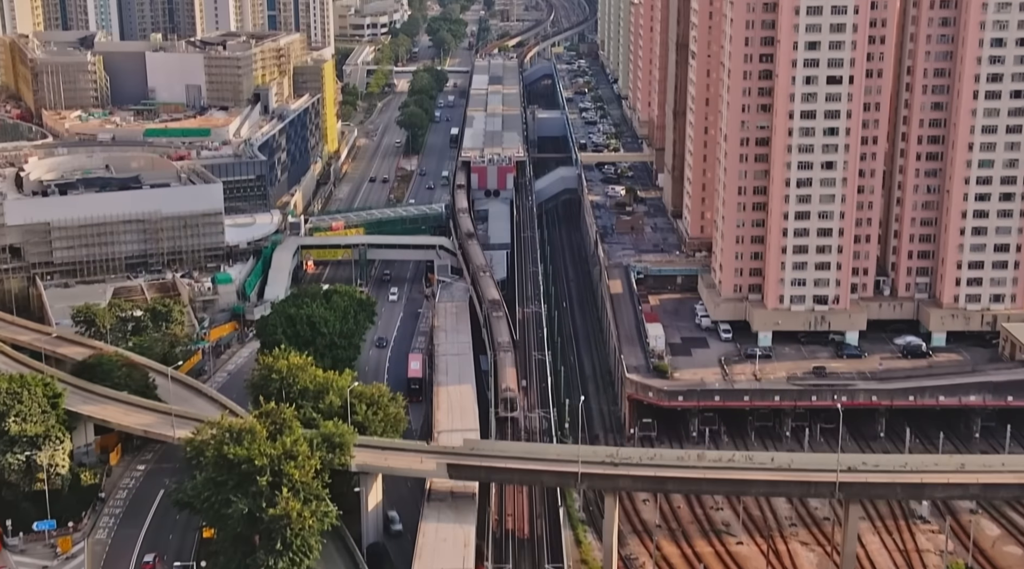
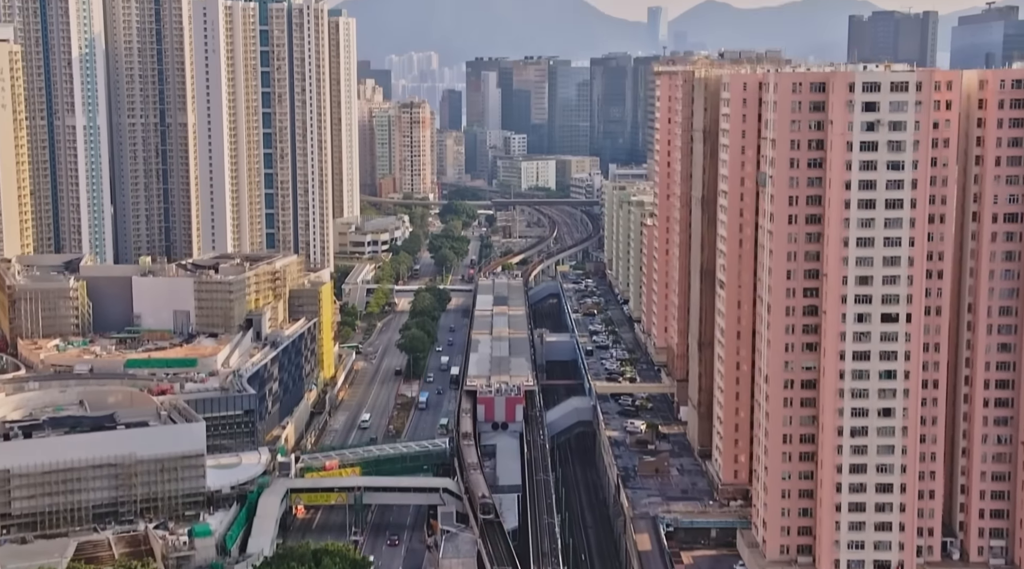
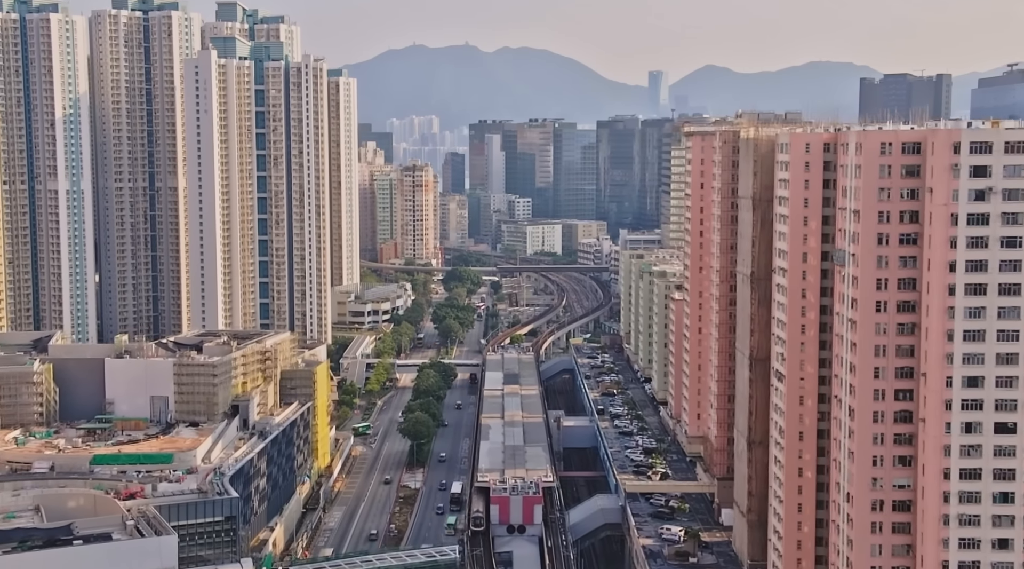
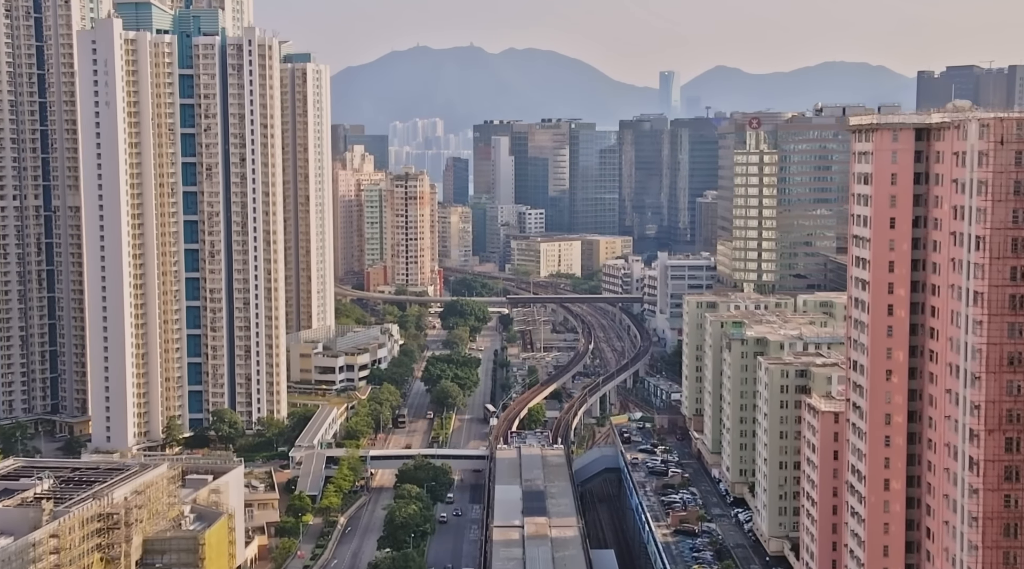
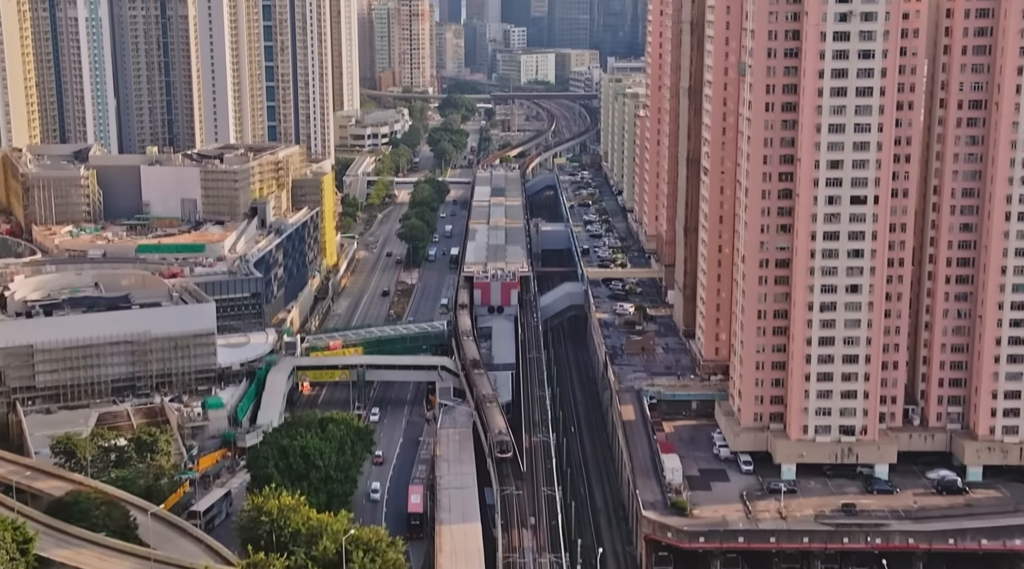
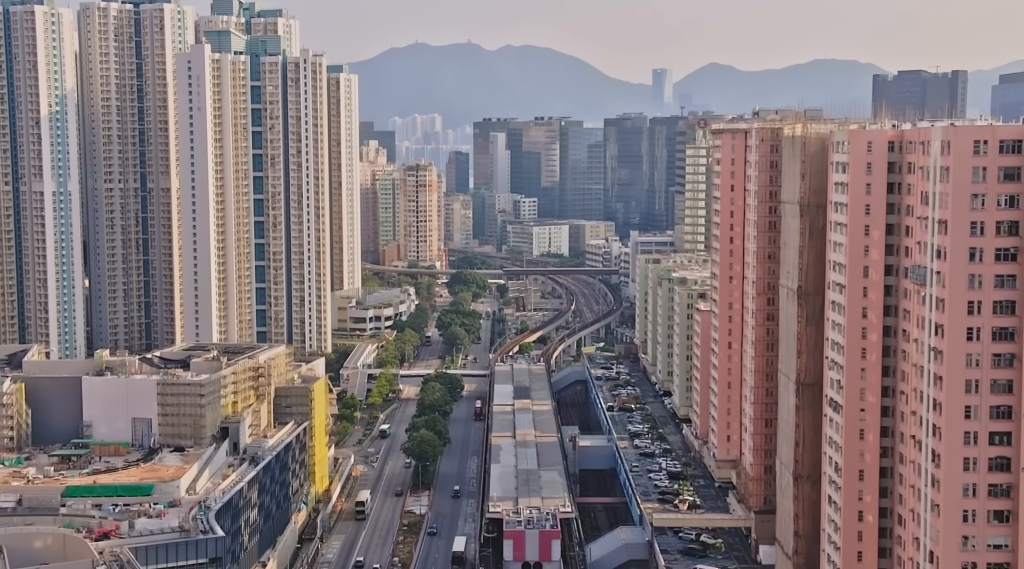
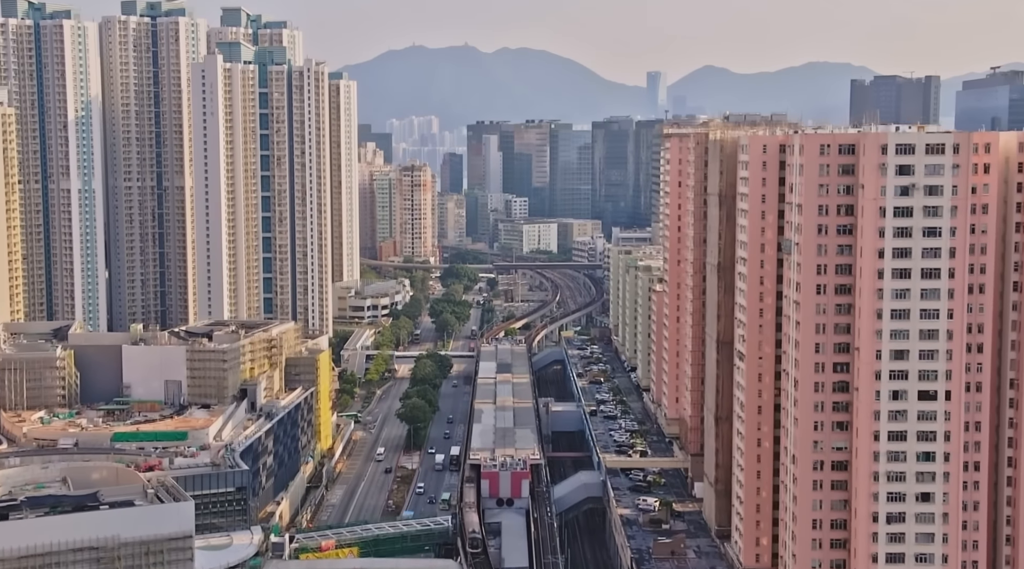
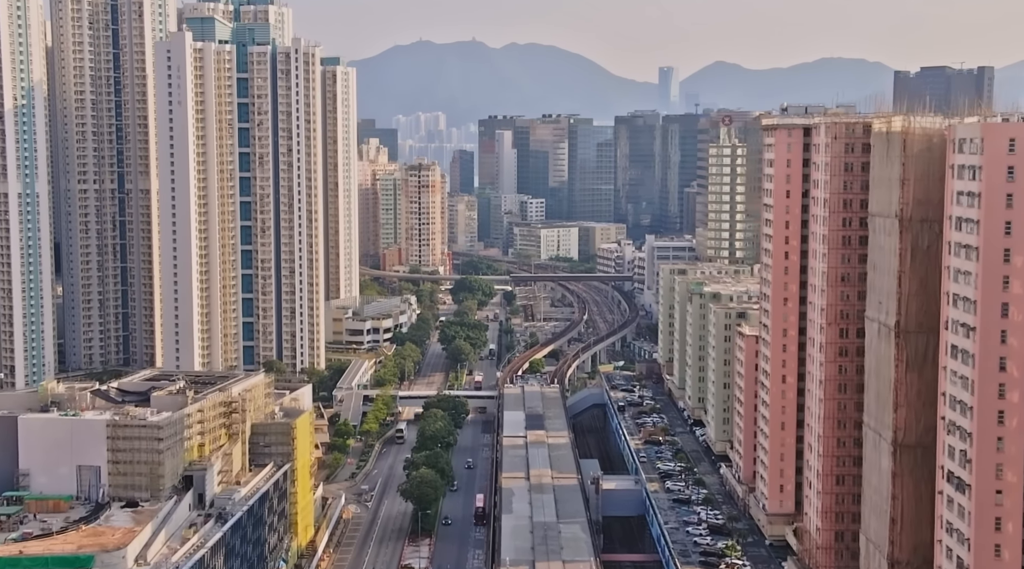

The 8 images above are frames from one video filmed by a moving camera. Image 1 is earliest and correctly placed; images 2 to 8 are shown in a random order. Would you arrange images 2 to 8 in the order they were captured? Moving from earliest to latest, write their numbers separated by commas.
5, 2, 7, 3, 6, 8, 4
